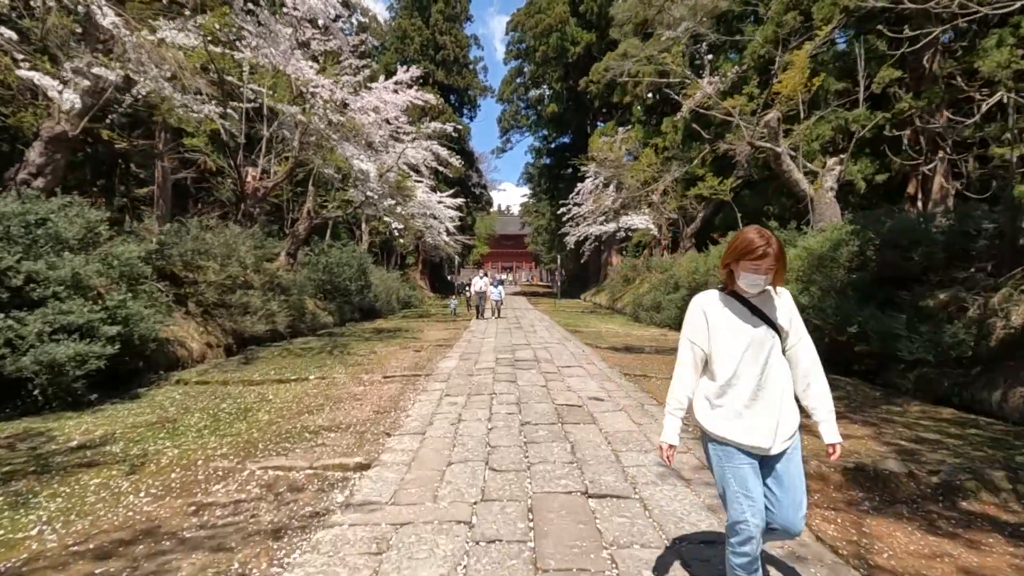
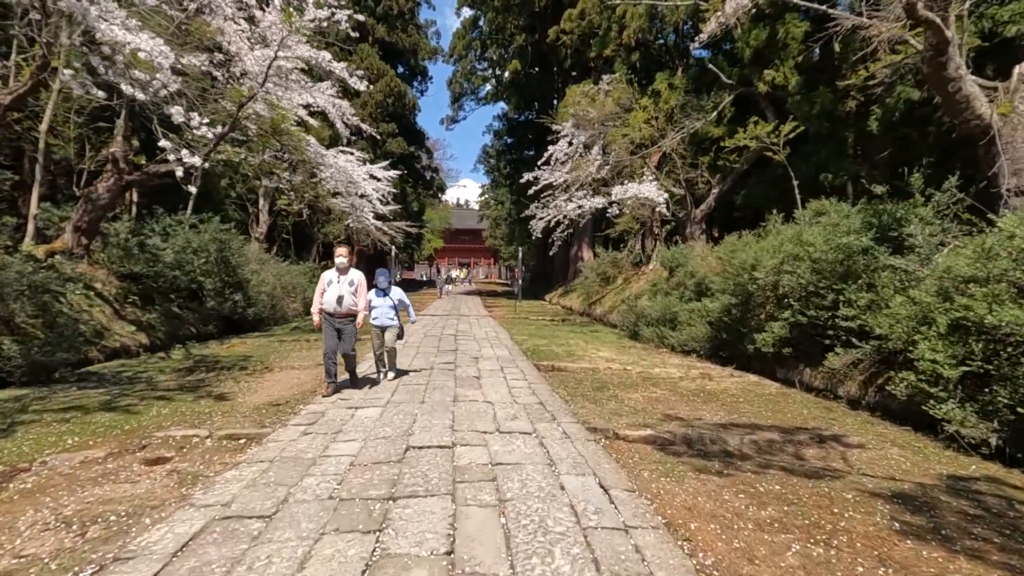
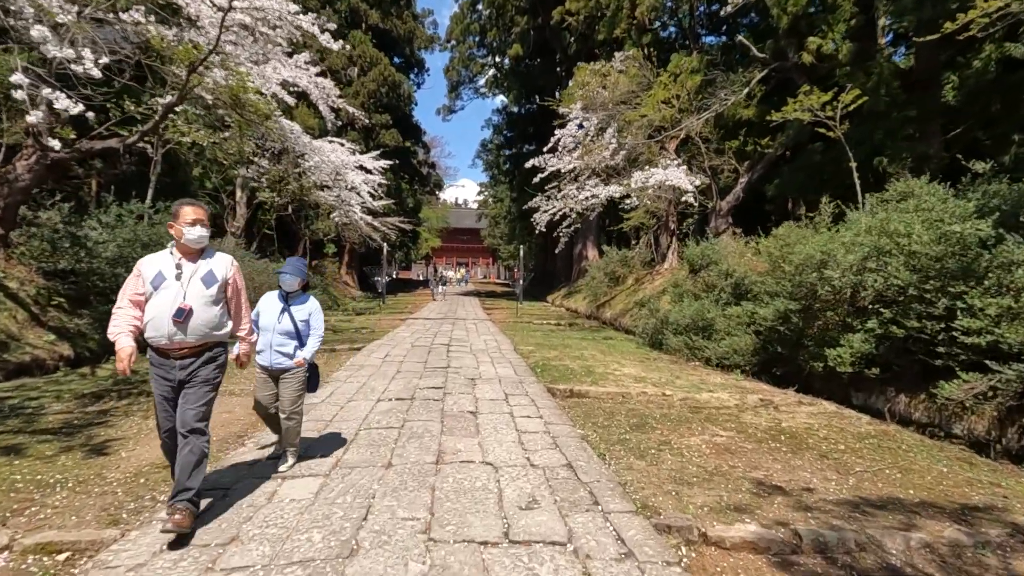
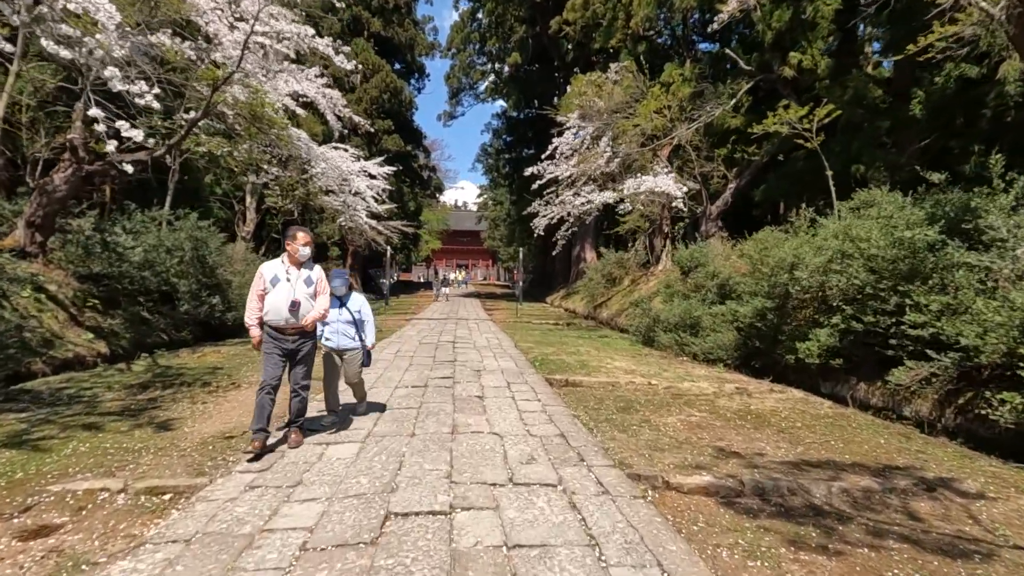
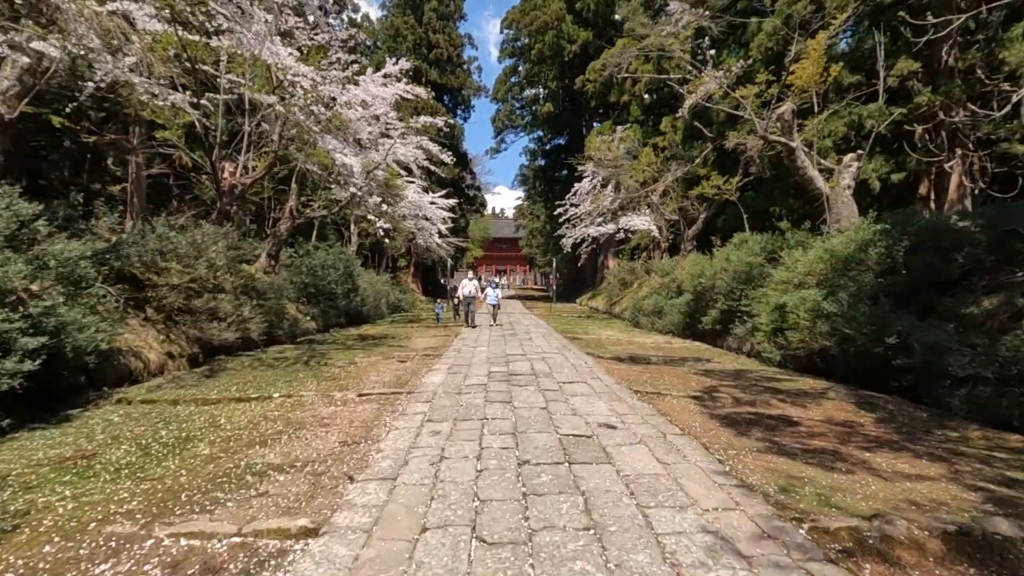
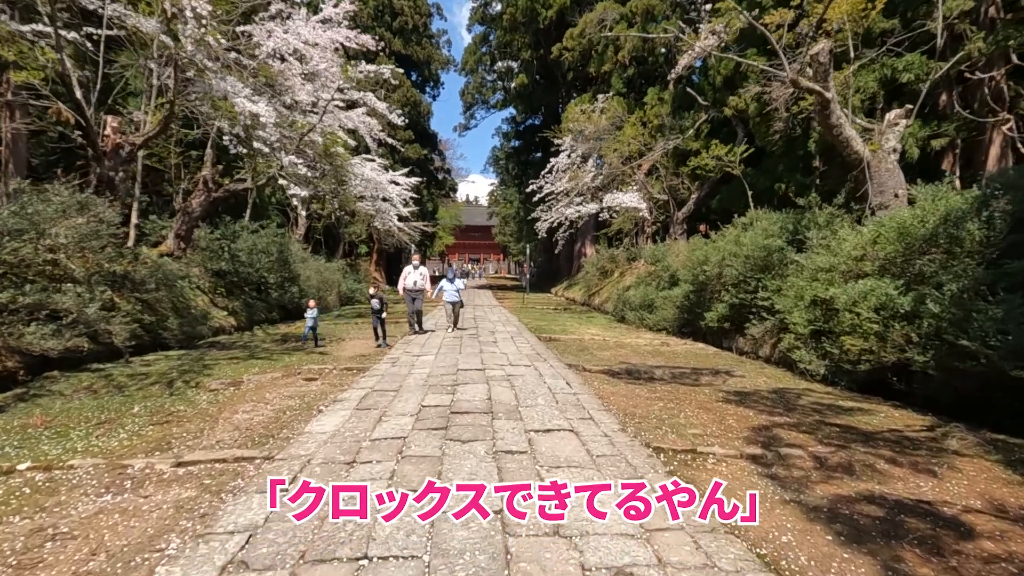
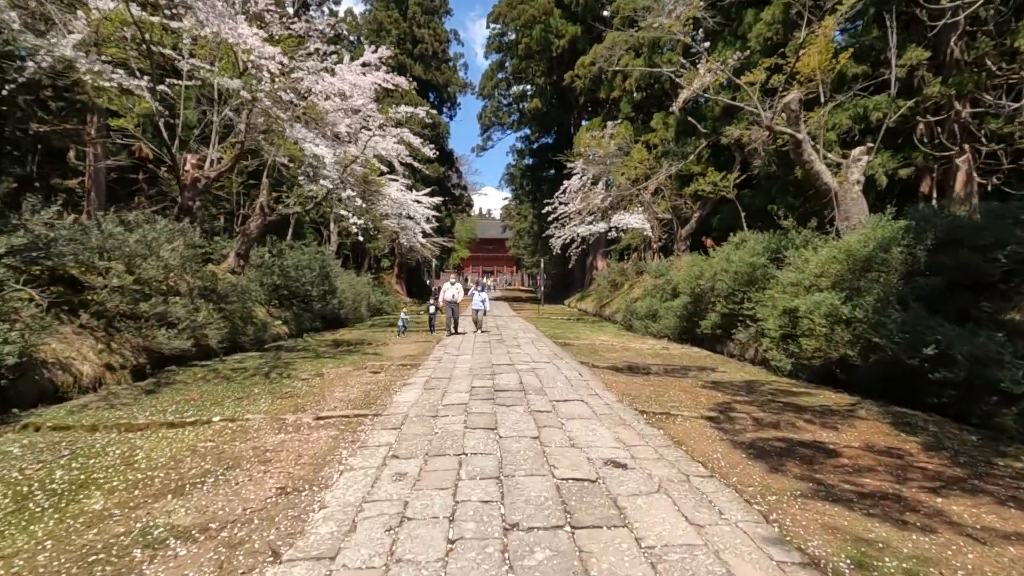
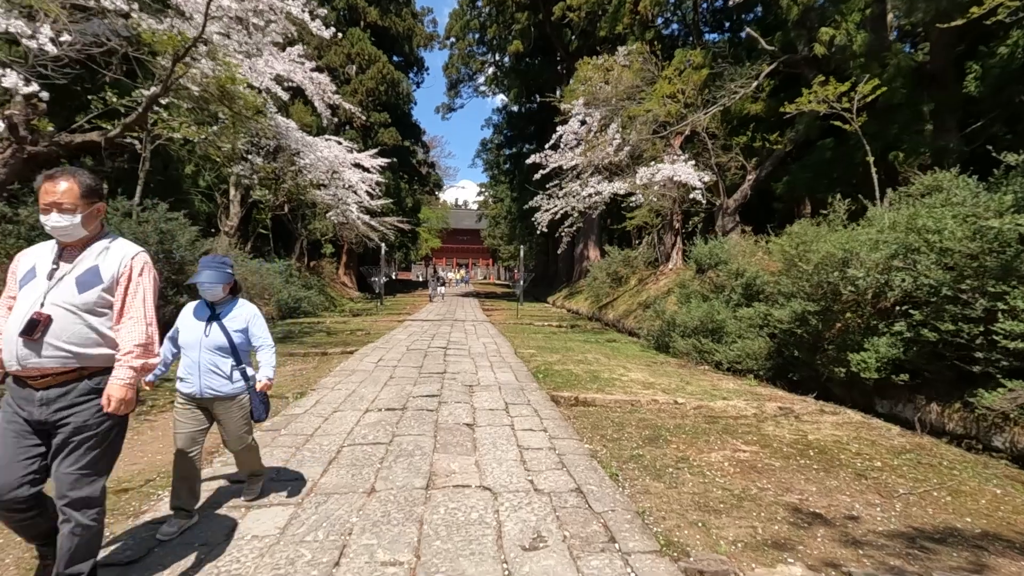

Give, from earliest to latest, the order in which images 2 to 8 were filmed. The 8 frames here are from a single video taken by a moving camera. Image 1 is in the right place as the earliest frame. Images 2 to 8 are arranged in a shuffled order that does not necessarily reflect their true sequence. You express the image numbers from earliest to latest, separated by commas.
5, 7, 6, 2, 4, 3, 8
